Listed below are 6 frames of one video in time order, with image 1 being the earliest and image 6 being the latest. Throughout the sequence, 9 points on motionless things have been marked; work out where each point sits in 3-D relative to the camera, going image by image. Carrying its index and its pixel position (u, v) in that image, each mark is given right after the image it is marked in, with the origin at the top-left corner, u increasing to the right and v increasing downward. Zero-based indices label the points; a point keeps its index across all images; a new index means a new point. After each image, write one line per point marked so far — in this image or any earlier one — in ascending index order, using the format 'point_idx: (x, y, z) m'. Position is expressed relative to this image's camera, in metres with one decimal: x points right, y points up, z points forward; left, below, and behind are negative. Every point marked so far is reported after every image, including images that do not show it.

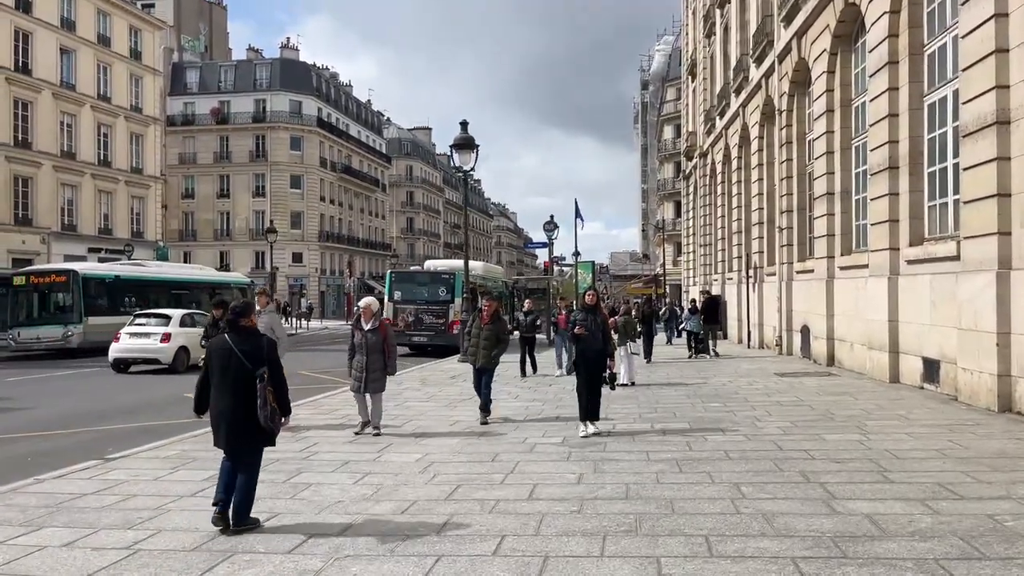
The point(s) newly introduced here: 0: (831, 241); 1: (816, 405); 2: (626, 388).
0: (+7.1, +1.0, +17.7) m
1: (+4.3, -1.7, +11.2) m
2: (+2.1, -1.8, +14.5) m
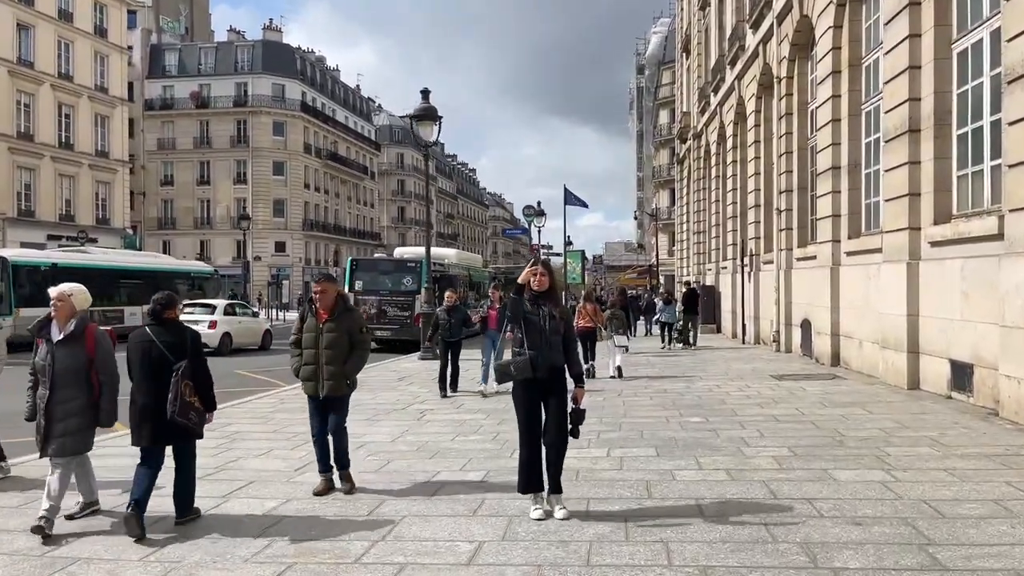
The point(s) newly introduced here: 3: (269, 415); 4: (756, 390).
0: (+6.2, +1.3, +15.3) m
1: (+3.5, -1.5, +8.9) m
2: (+1.3, -1.6, +12.2) m
3: (-3.3, -1.7, +10.8) m
4: (+3.7, -1.5, +11.9) m
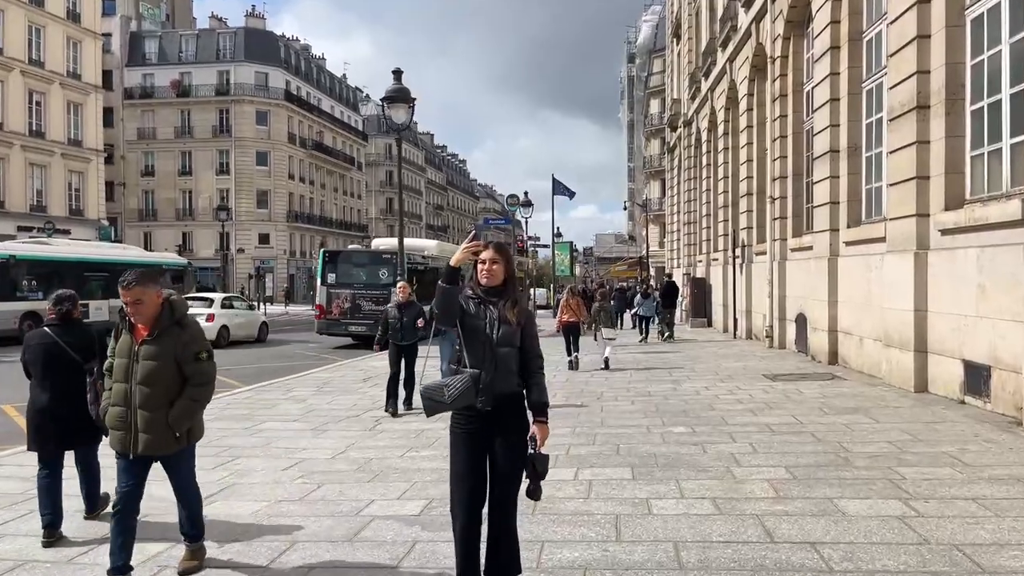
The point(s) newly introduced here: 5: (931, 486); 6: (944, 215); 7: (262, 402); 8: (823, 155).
0: (+5.8, +1.4, +14.2) m
1: (+3.0, -1.4, +7.8) m
2: (+0.8, -1.5, +11.1) m
3: (-3.7, -1.6, +9.7) m
4: (+3.2, -1.4, +10.9) m
5: (+3.1, -1.4, +5.9) m
6: (+5.4, +0.9, +10.0) m
7: (-3.6, -1.6, +11.4) m
8: (+5.7, +2.4, +14.7) m
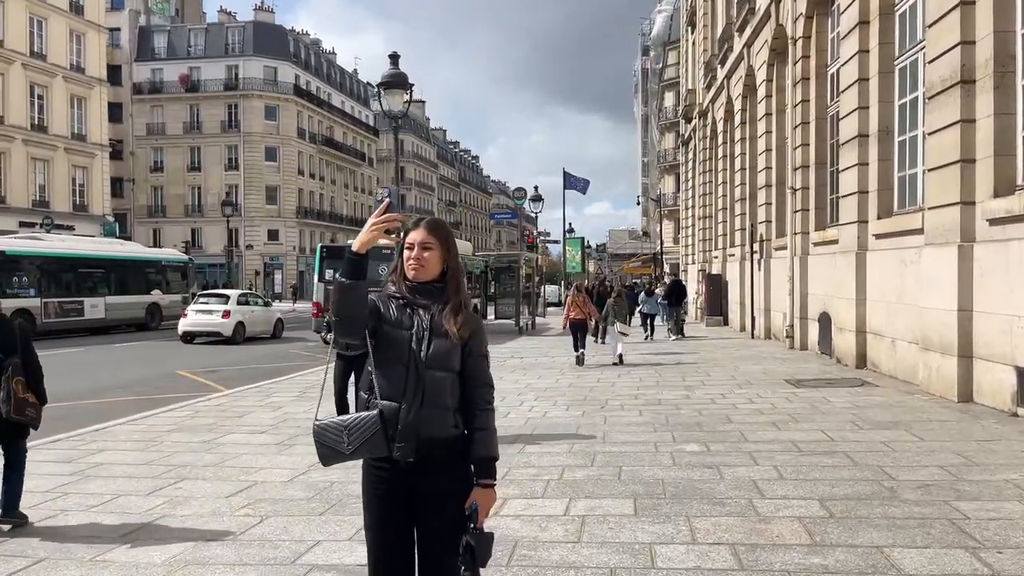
0: (+5.8, +1.4, +13.1) m
1: (+2.9, -1.4, +6.7) m
2: (+0.8, -1.5, +10.1) m
3: (-3.8, -1.6, +8.7) m
4: (+3.2, -1.4, +9.7) m
5: (+2.9, -1.4, +4.7) m
6: (+5.3, +0.9, +8.8) m
7: (-3.6, -1.6, +10.5) m
8: (+5.7, +2.5, +13.5) m
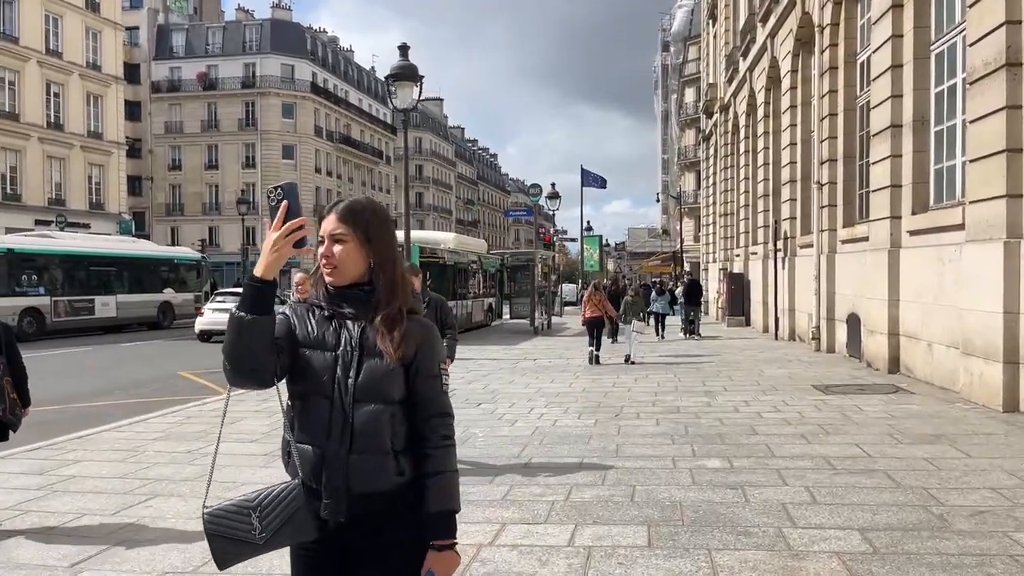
0: (+5.9, +1.4, +12.3) m
1: (+2.9, -1.4, +6.0) m
2: (+0.9, -1.5, +9.4) m
3: (-3.7, -1.6, +8.2) m
4: (+3.3, -1.4, +9.0) m
5: (+2.9, -1.4, +4.1) m
6: (+5.4, +0.9, +8.1) m
7: (-3.5, -1.6, +9.9) m
8: (+5.9, +2.5, +12.8) m
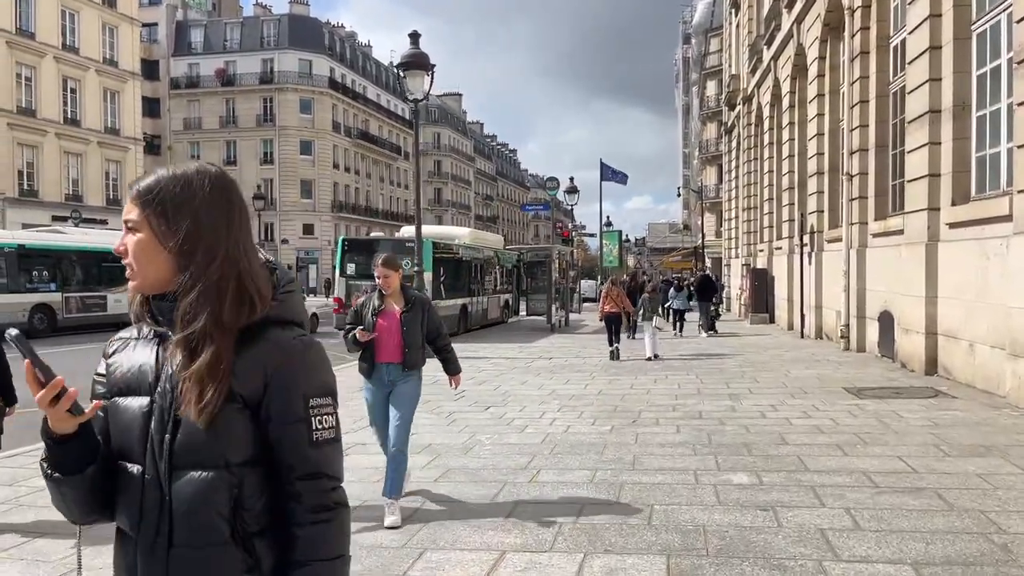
0: (+6.1, +1.5, +11.5) m
1: (+3.0, -1.4, +5.4) m
2: (+1.0, -1.4, +8.8) m
3: (-3.6, -1.6, +7.7) m
4: (+3.4, -1.4, +8.4) m
5: (+2.9, -1.4, +3.4) m
6: (+5.5, +1.0, +7.3) m
7: (-3.4, -1.5, +9.4) m
8: (+6.1, +2.6, +12.0) m
